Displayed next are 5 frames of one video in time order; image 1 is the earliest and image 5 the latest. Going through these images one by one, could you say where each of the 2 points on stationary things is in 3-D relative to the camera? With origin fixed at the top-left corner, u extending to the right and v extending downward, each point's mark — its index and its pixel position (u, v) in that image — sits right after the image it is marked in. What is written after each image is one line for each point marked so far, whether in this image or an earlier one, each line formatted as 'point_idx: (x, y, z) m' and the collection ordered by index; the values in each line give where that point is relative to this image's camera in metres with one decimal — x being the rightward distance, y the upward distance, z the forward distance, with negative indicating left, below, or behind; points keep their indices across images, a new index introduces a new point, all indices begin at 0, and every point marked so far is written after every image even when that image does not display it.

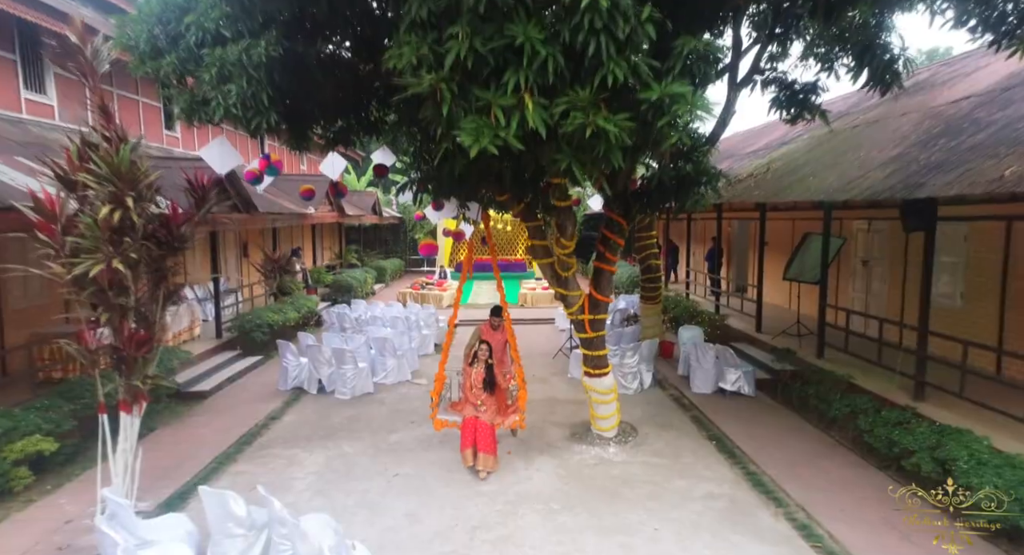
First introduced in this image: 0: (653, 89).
0: (+0.8, +1.0, +3.1) m
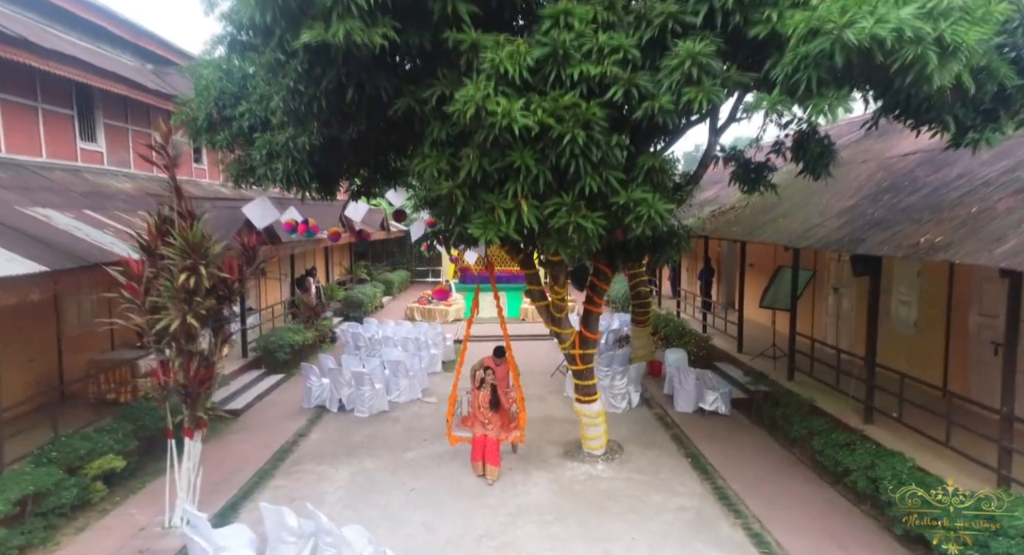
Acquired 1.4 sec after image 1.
0: (+0.7, +0.6, +4.1) m
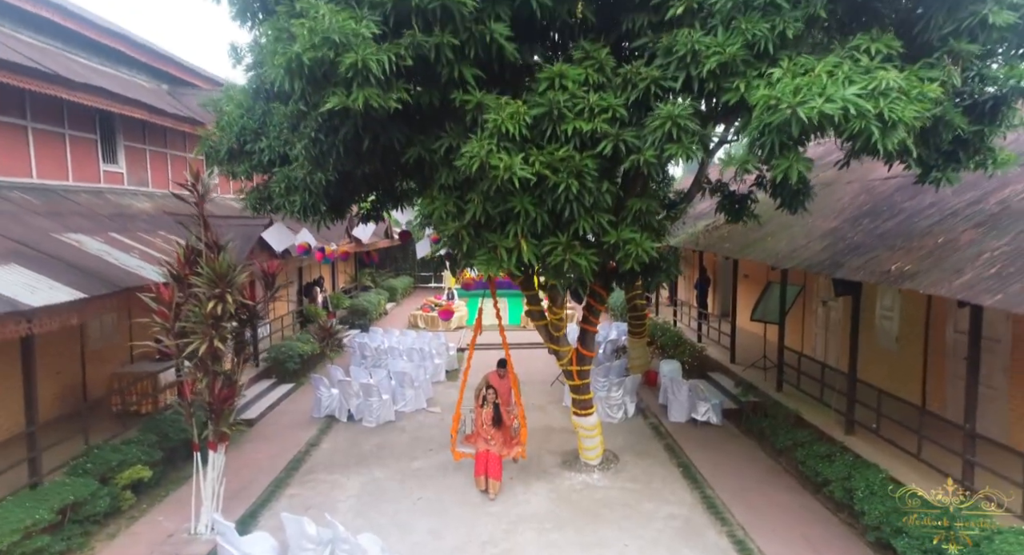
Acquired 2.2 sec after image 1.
0: (+0.8, +0.3, +4.5) m
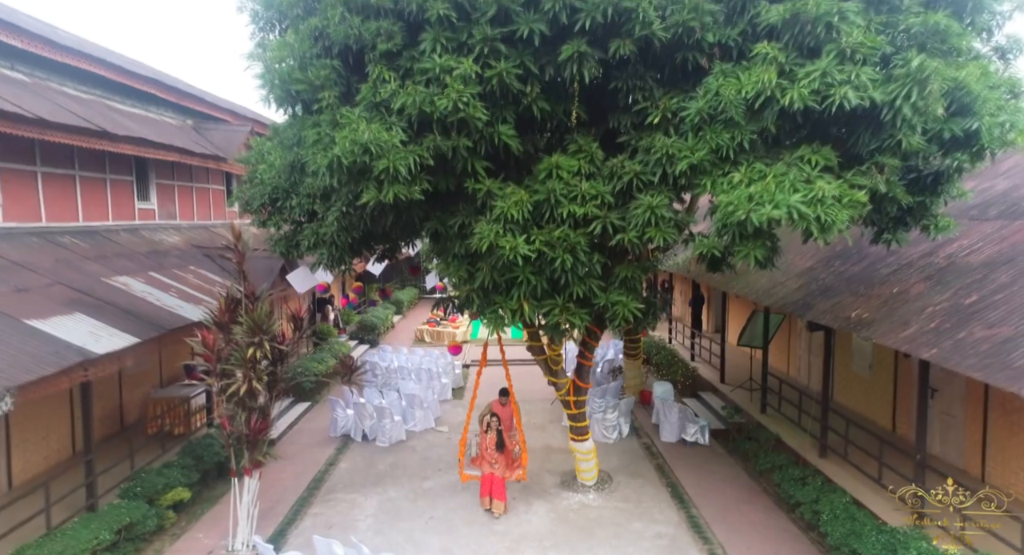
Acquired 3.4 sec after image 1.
0: (+0.8, -0.2, +5.2) m
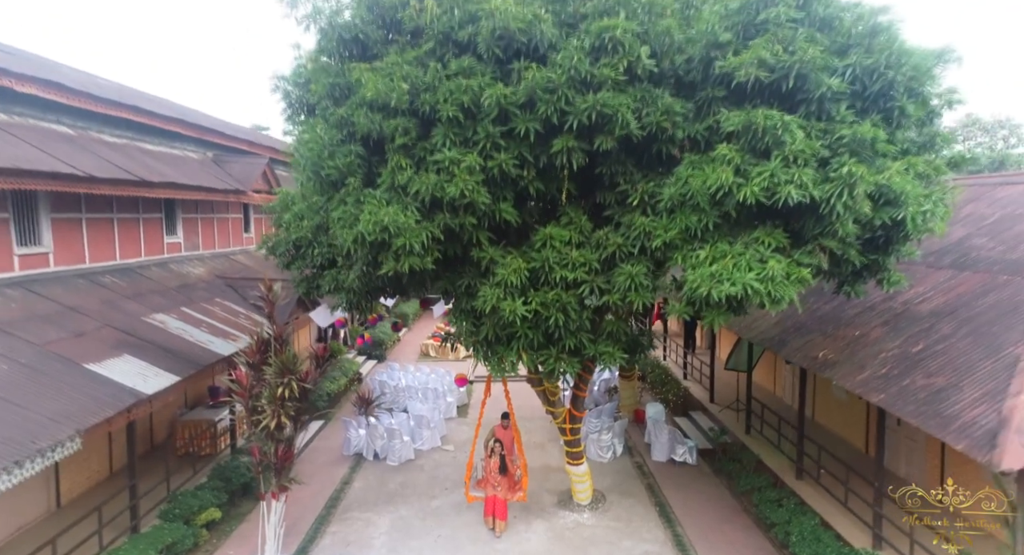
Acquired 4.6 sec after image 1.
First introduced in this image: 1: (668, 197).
0: (+0.8, -0.7, +5.9) m
1: (+1.4, +0.7, +5.1) m
